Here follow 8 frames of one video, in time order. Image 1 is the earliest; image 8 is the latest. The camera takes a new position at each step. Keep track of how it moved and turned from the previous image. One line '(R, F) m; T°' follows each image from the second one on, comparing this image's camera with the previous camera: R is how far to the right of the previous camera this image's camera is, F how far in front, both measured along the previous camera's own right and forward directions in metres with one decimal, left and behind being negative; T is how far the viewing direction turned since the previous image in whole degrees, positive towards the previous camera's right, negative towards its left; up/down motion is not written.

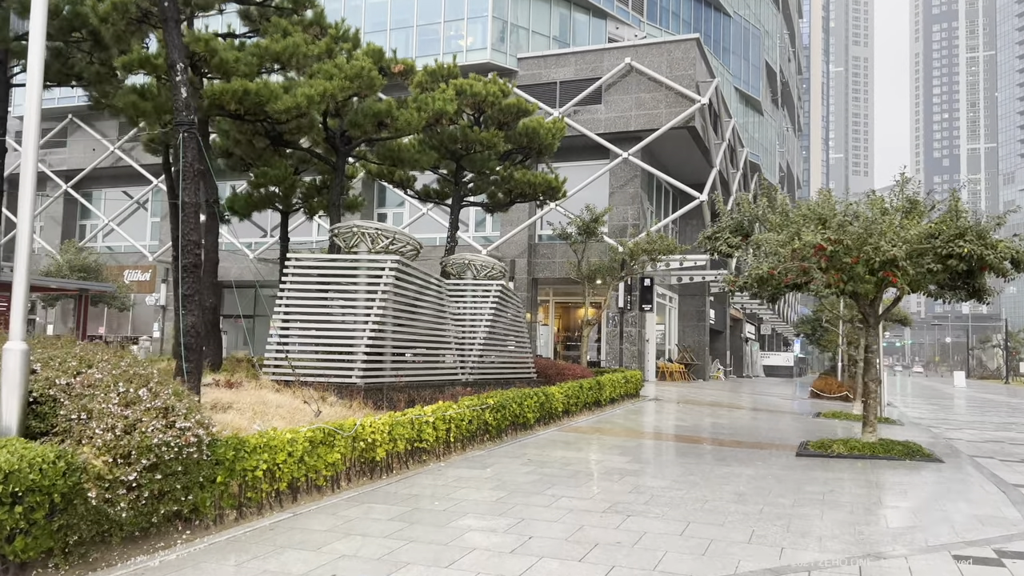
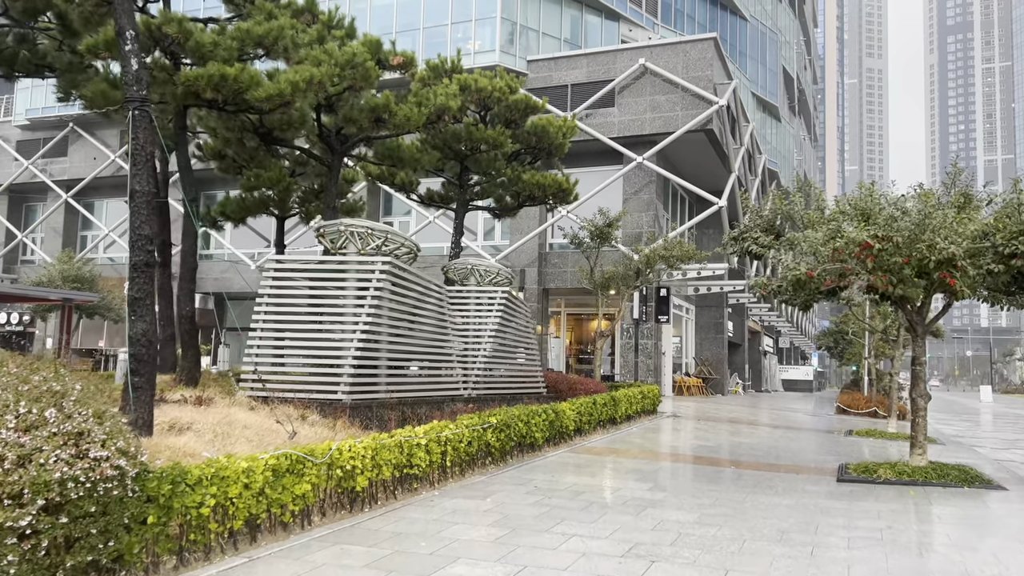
(+0.1, +1.1) m; -1°
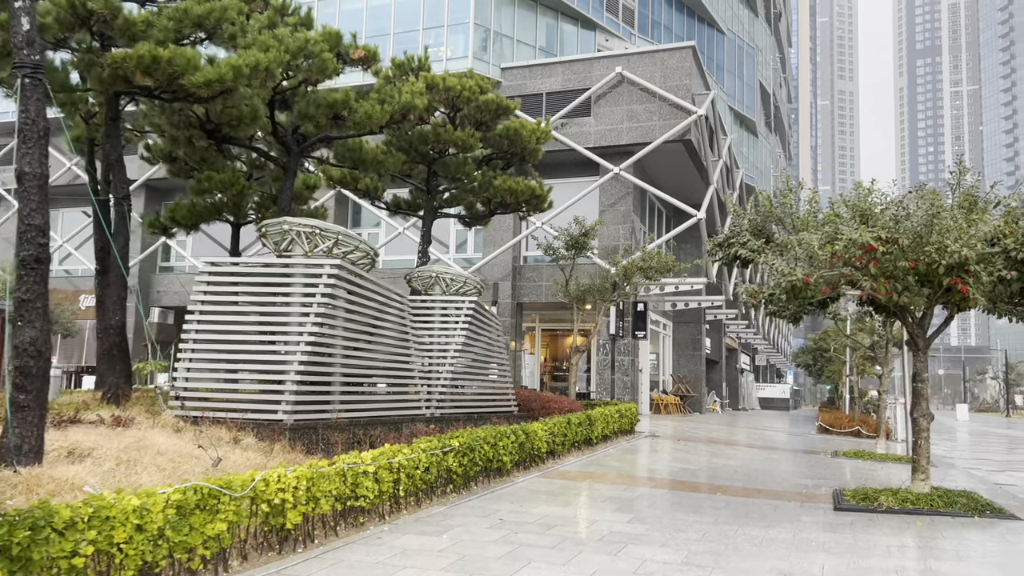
(+0.1, +0.9) m; +2°
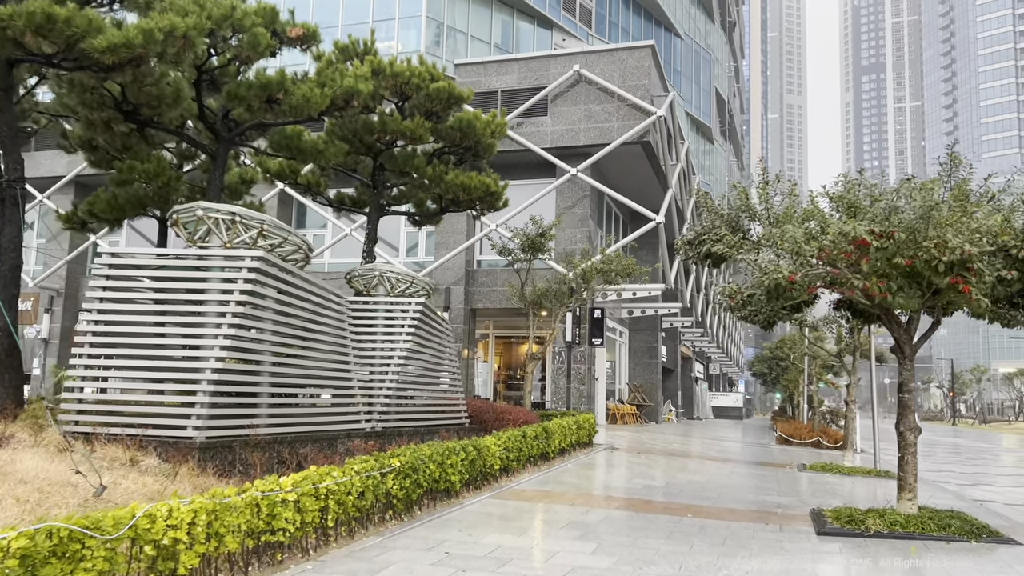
(0.0, +1.0) m; +3°
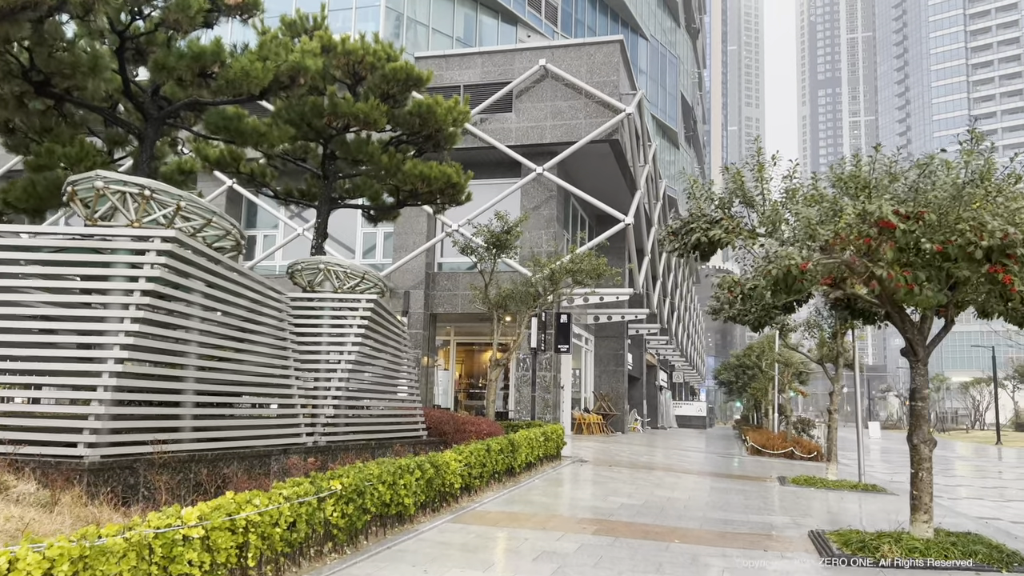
(0.0, +1.1) m; +3°
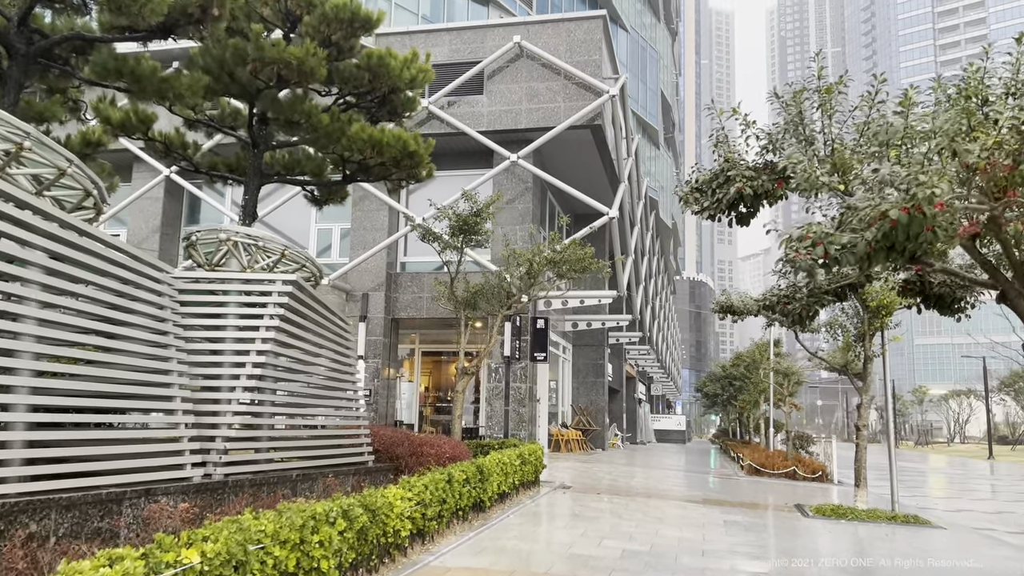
(0.0, +2.3) m; +2°
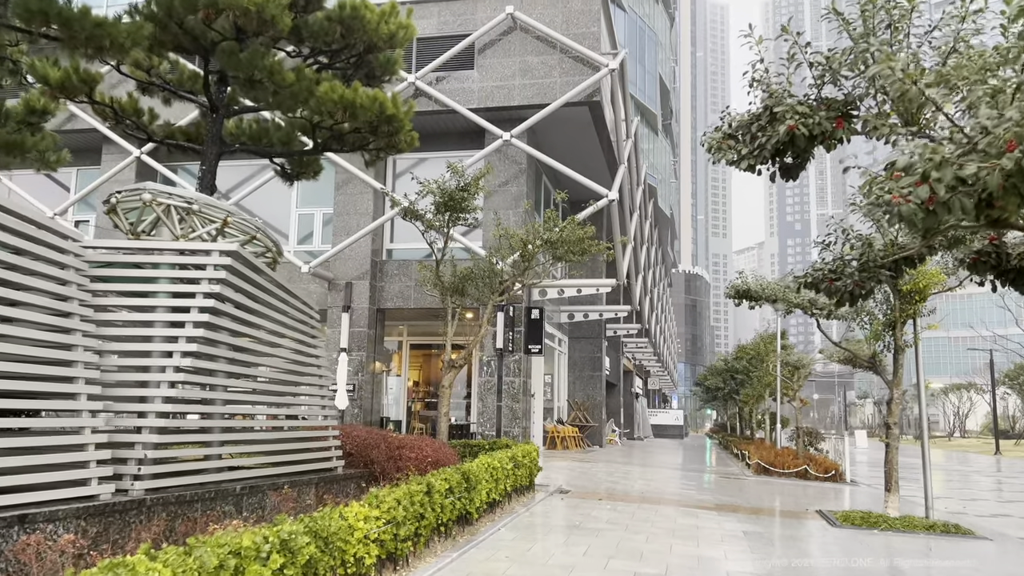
(0.0, +1.2) m; 0°
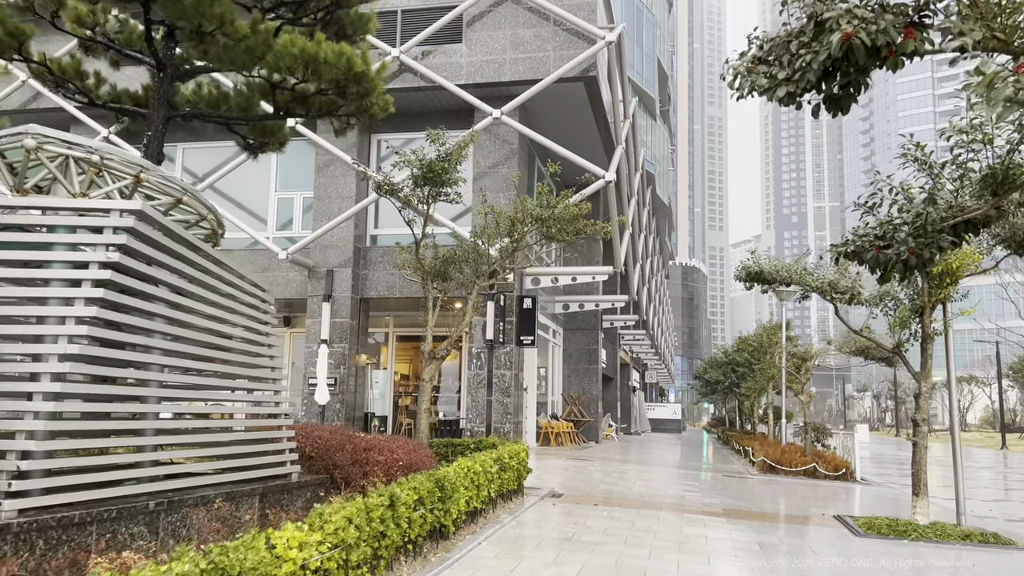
(+0.1, +1.1) m; 0°
